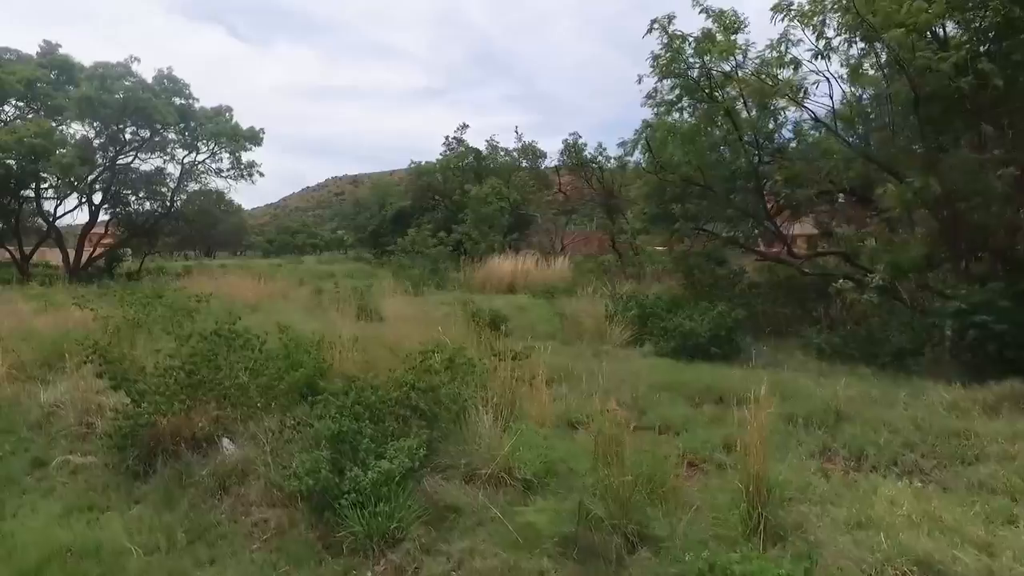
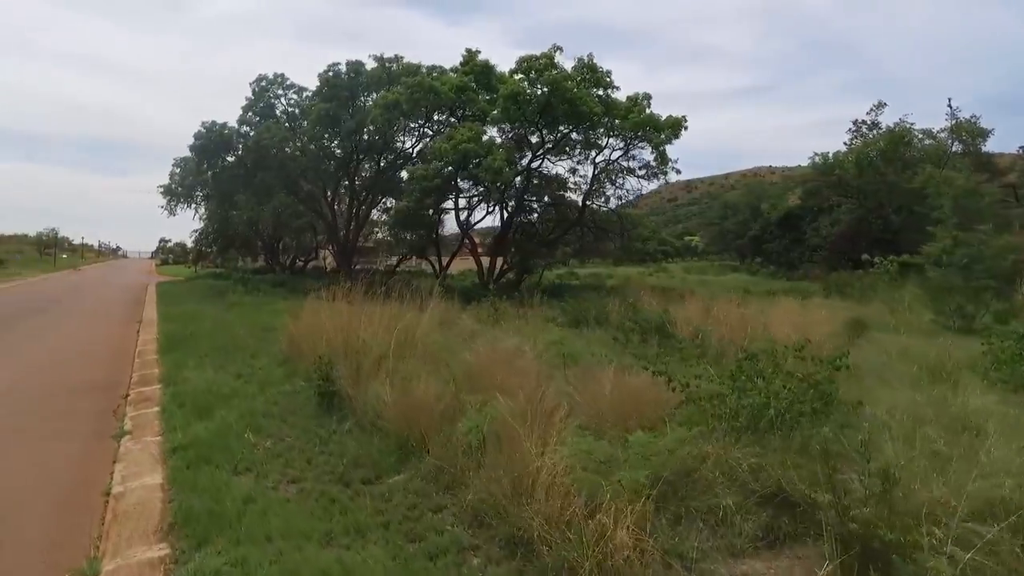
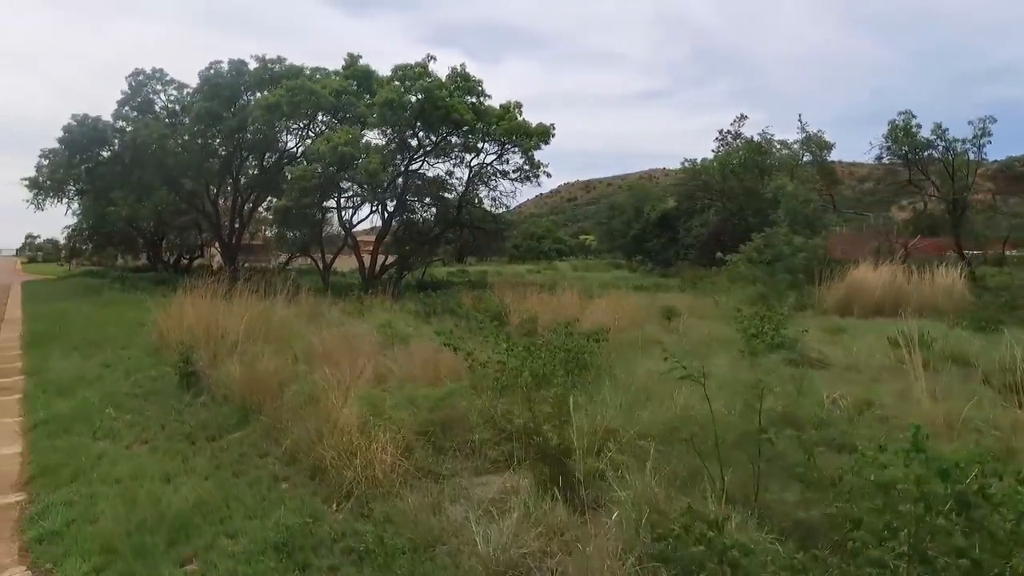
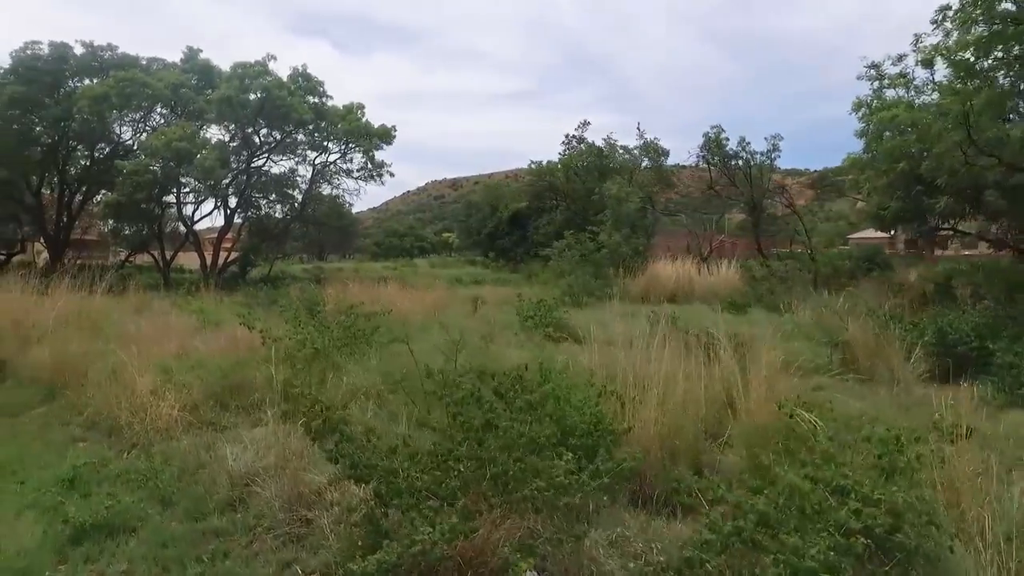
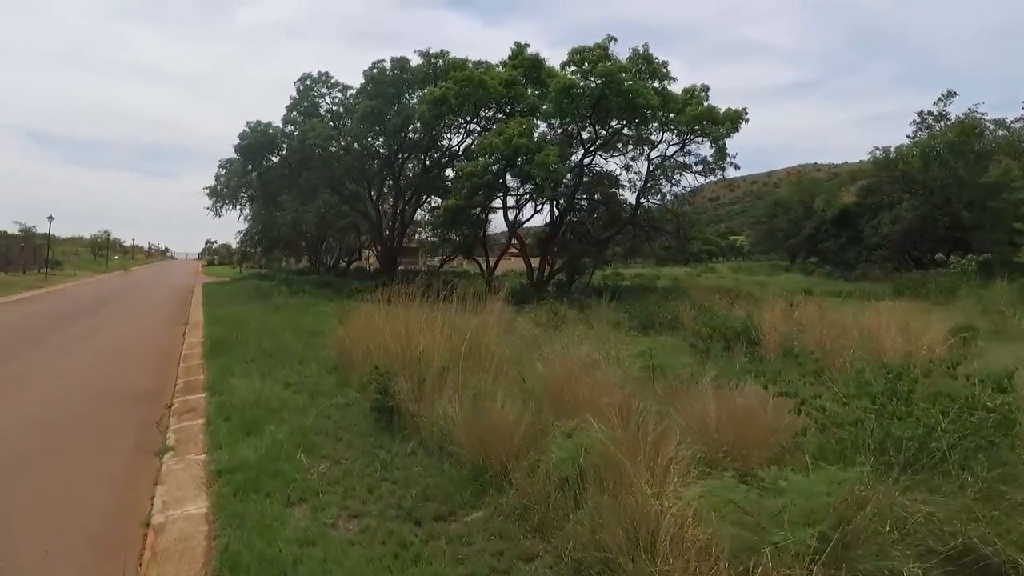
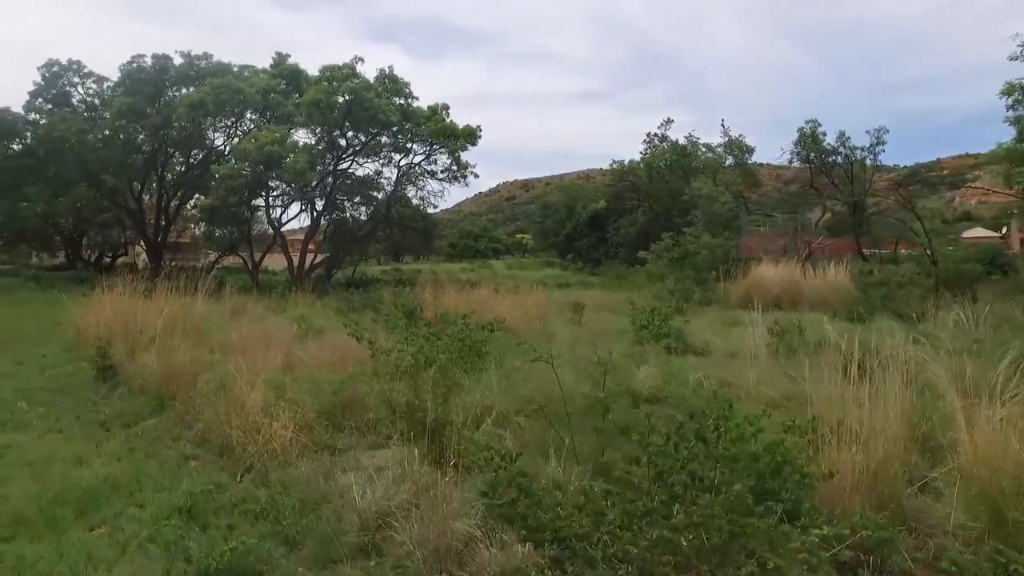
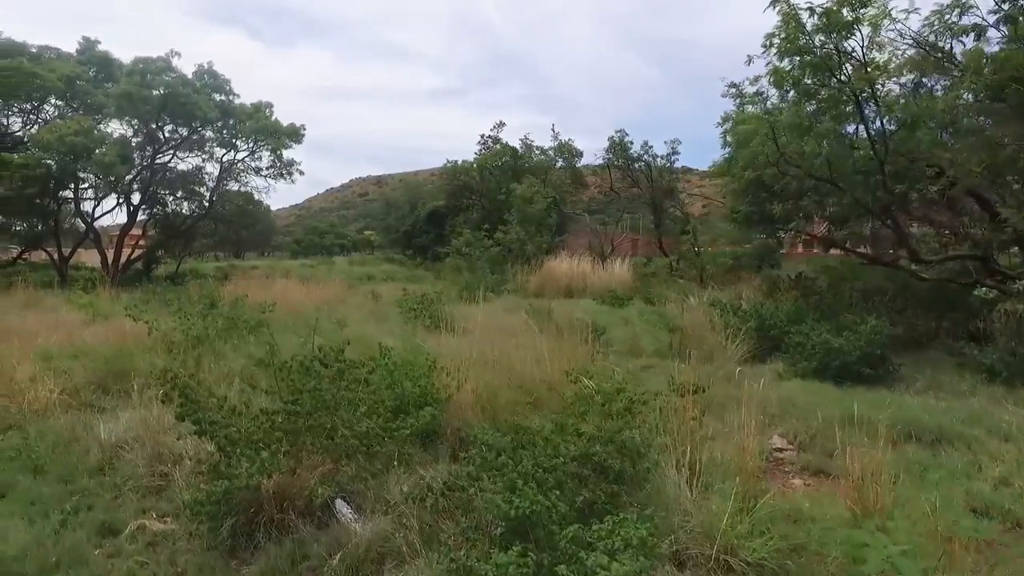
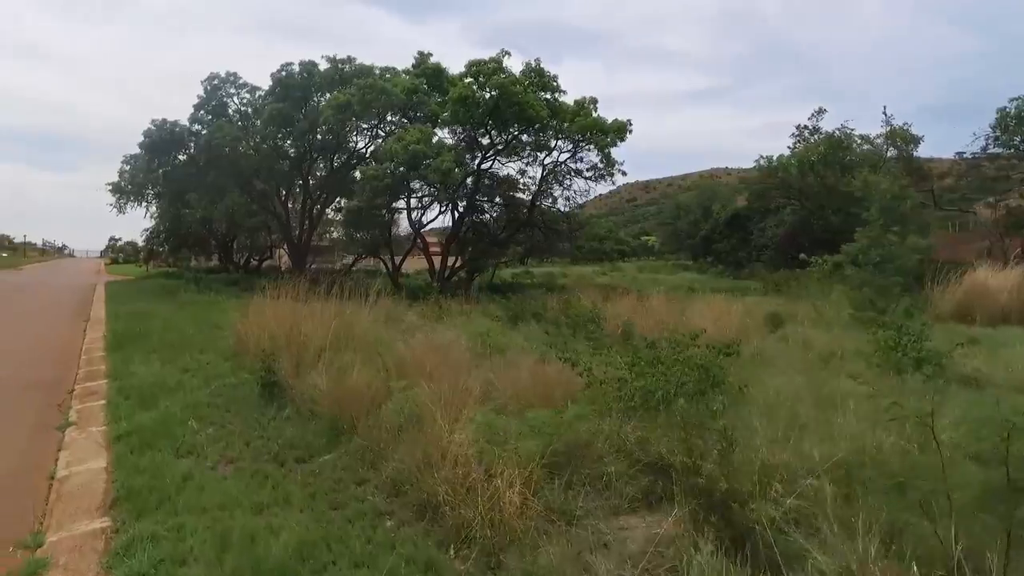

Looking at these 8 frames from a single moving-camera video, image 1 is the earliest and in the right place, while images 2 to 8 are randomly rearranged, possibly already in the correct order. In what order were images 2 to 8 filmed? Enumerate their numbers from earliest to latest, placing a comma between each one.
7, 4, 6, 3, 8, 2, 5
